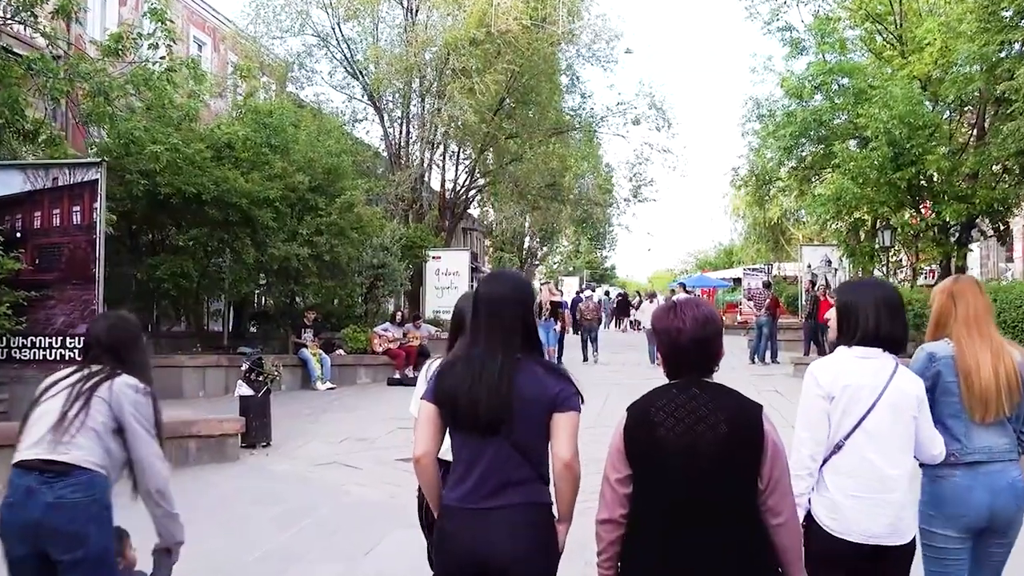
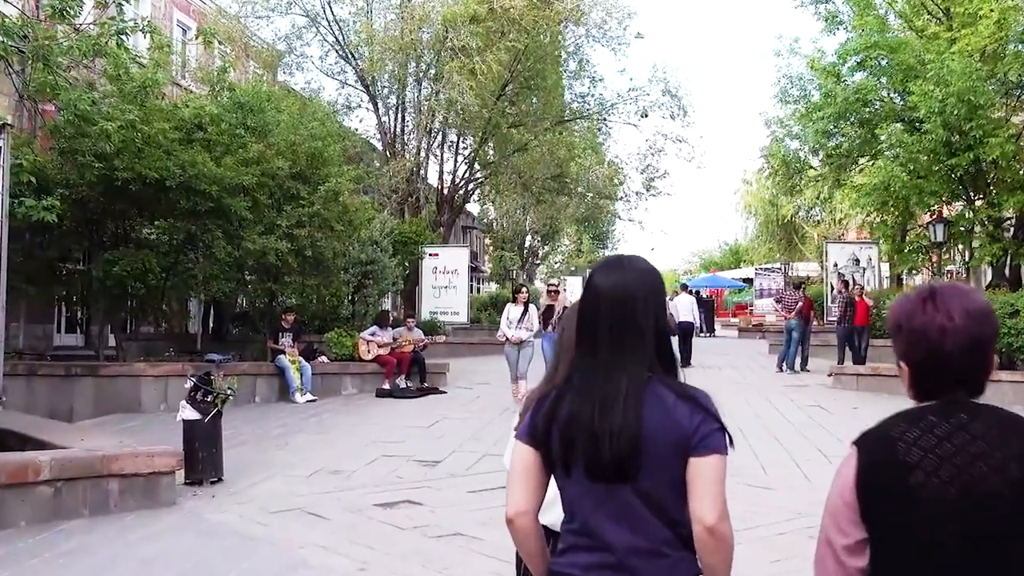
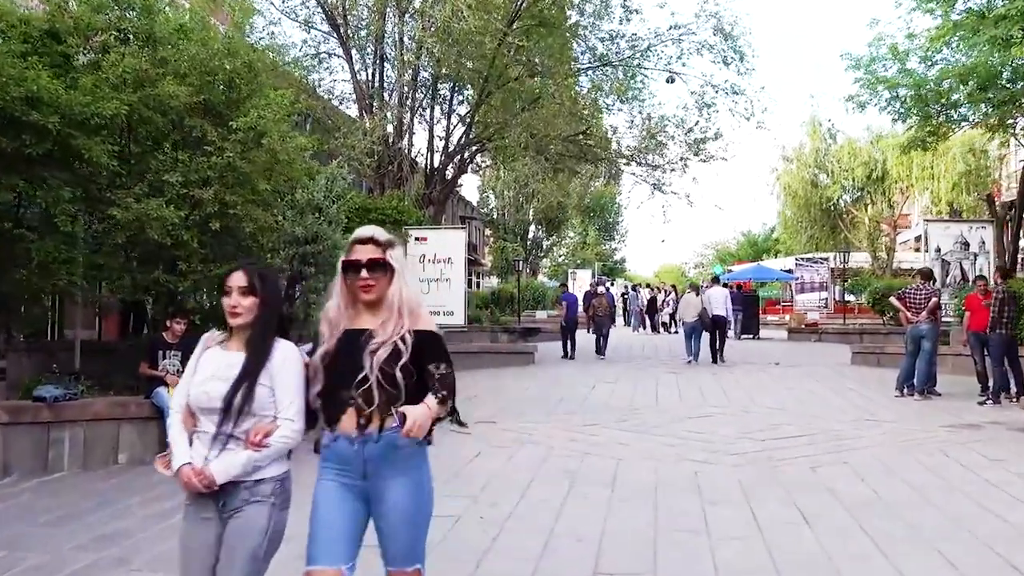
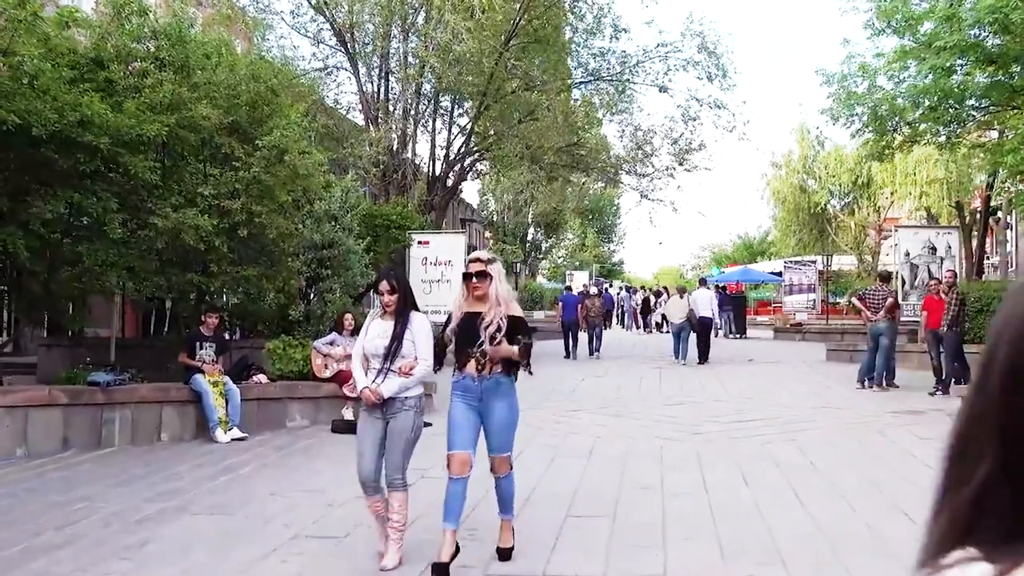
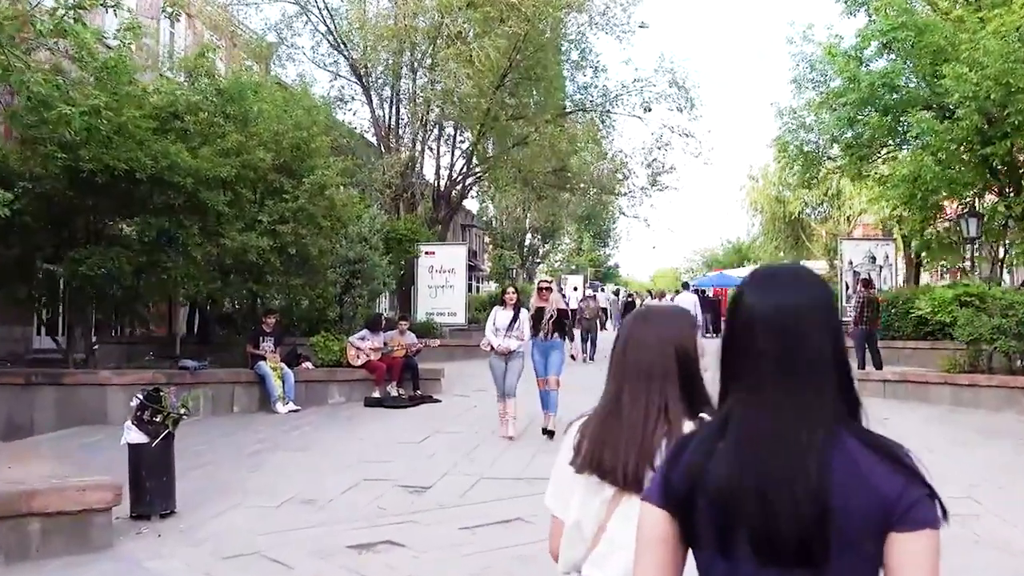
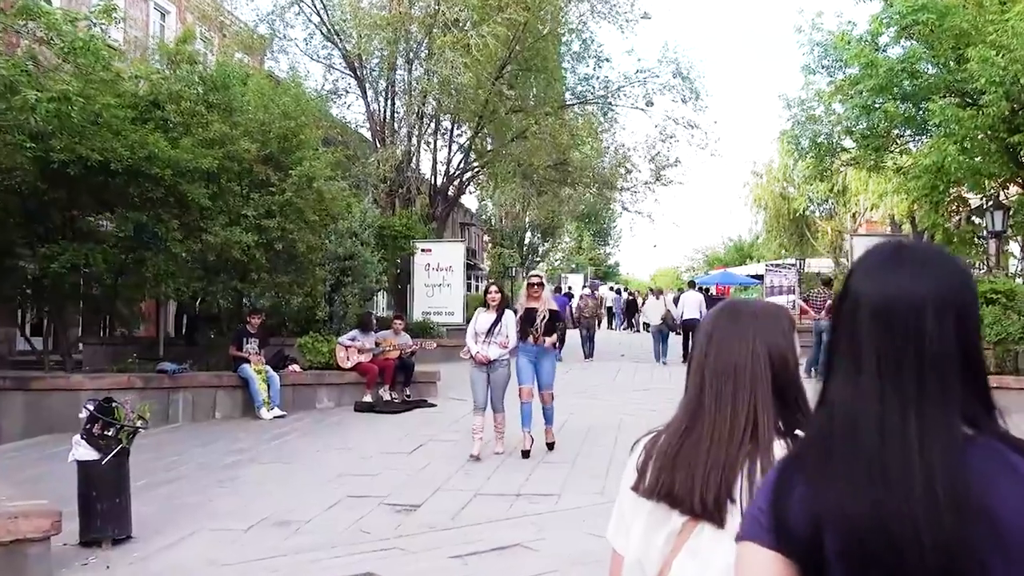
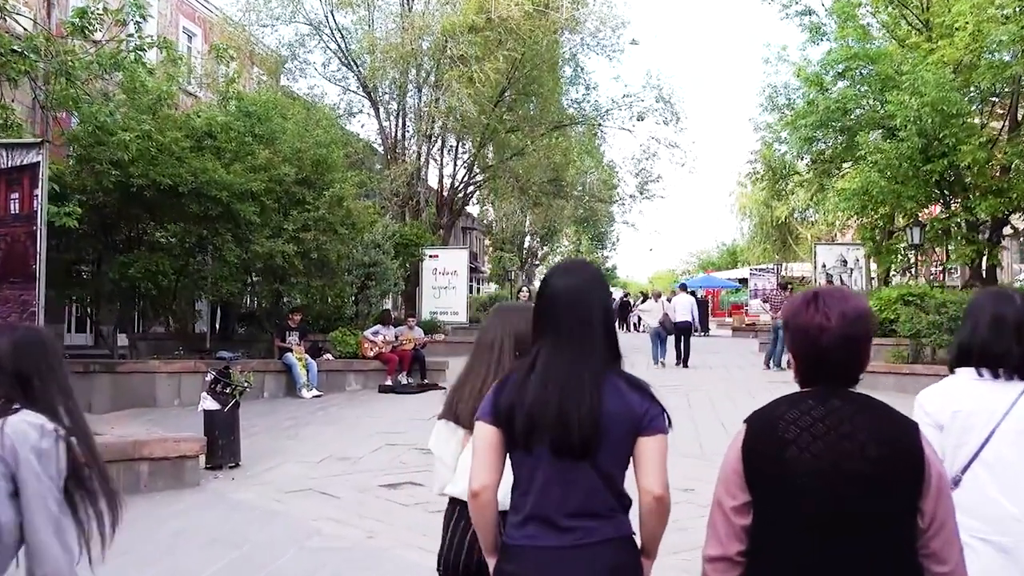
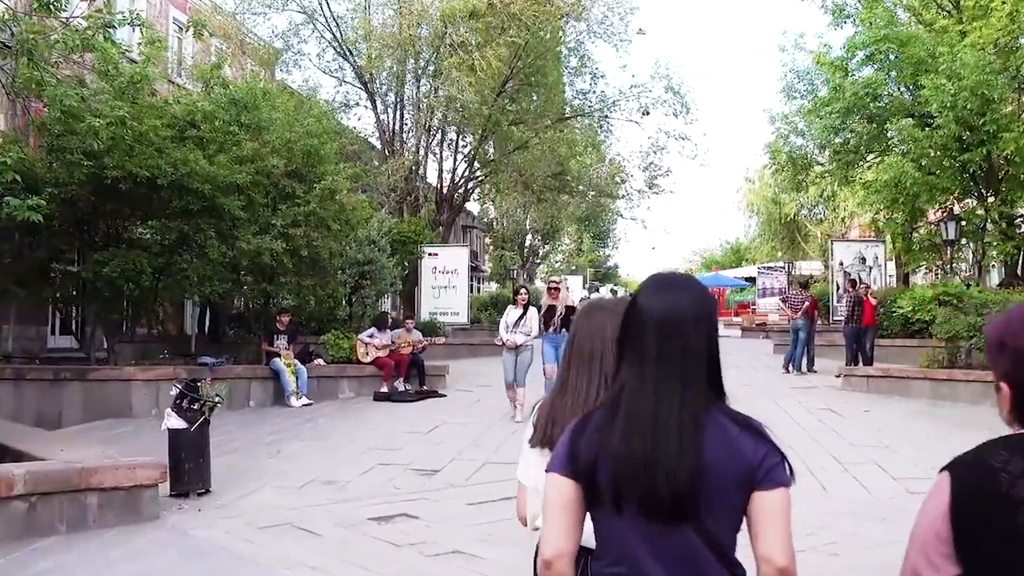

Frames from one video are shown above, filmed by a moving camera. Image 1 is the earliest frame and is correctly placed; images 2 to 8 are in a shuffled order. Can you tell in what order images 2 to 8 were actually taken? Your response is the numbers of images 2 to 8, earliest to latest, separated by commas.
7, 2, 8, 5, 6, 4, 3
